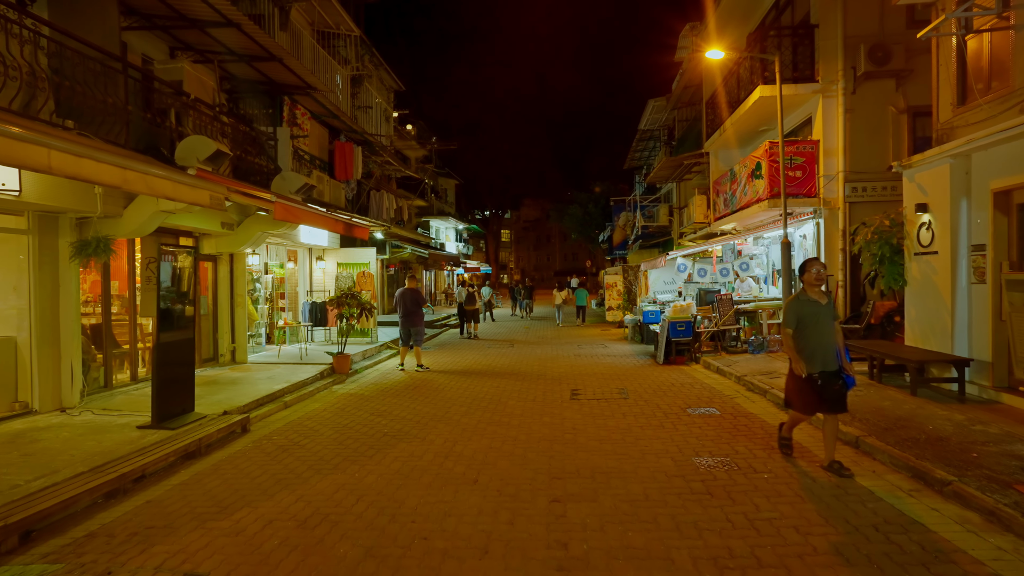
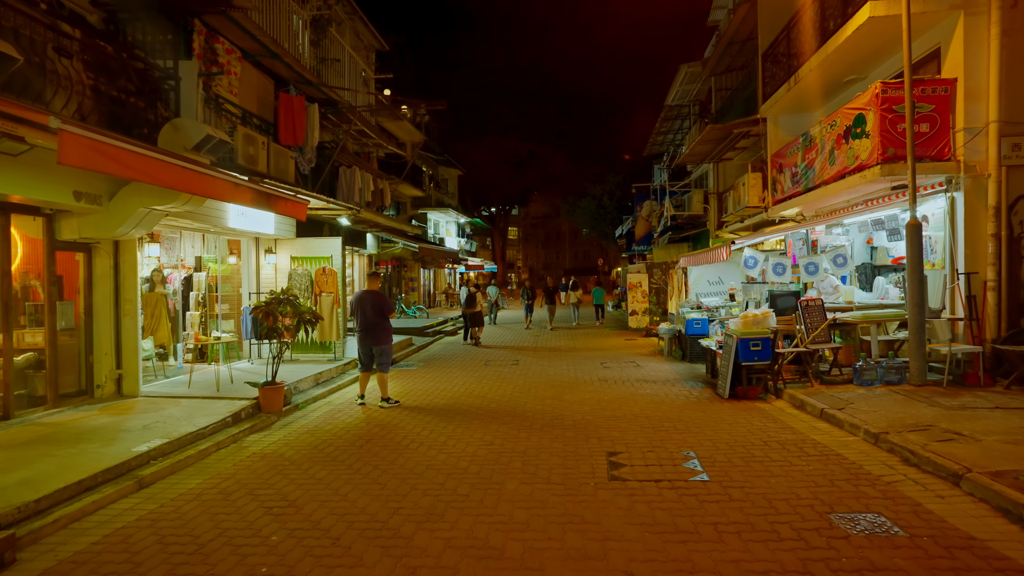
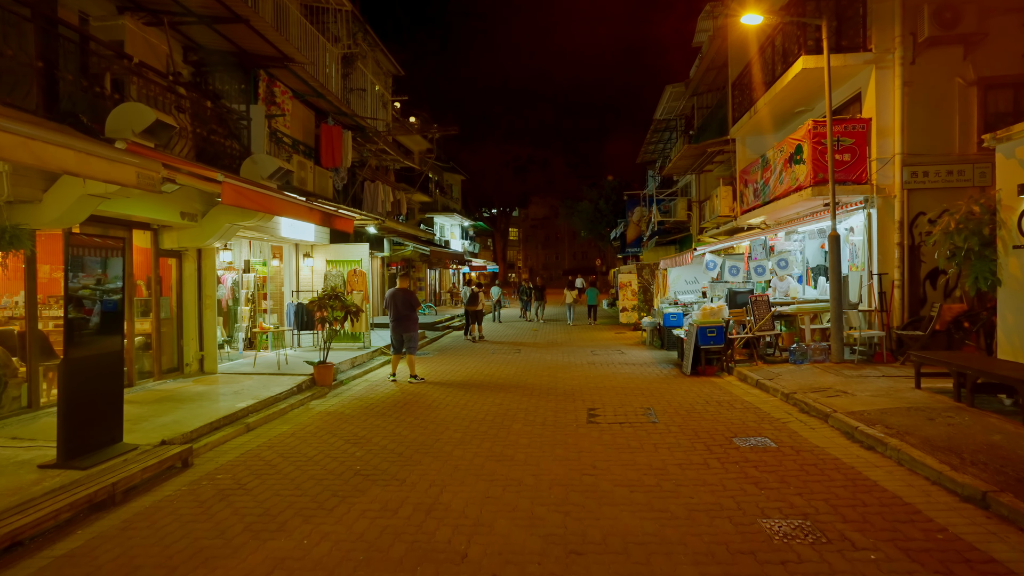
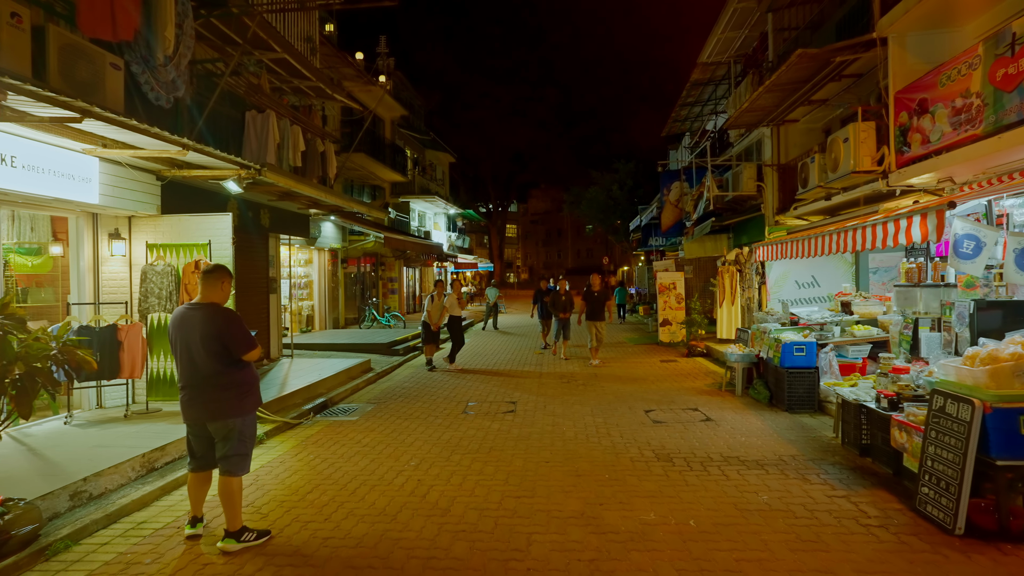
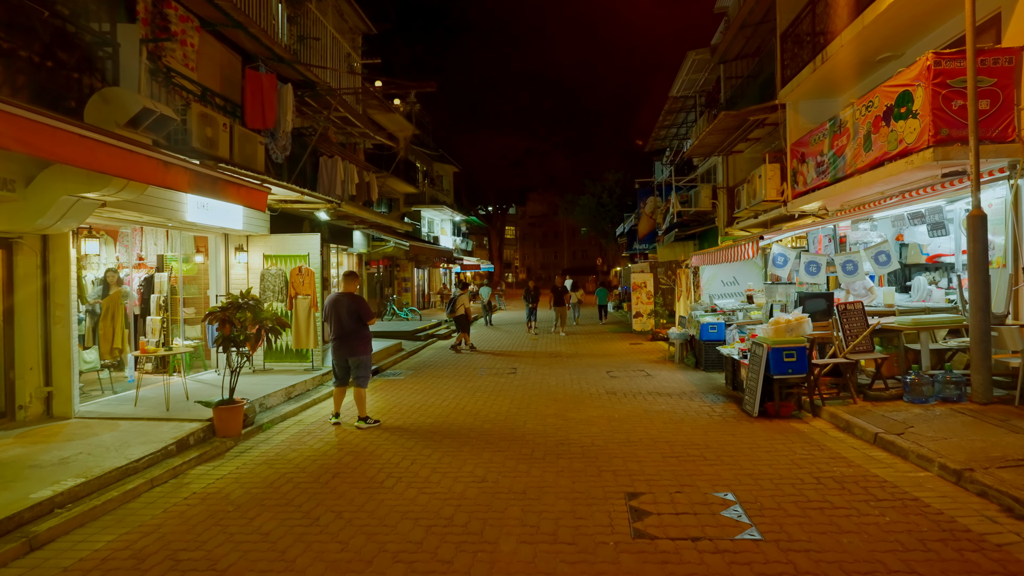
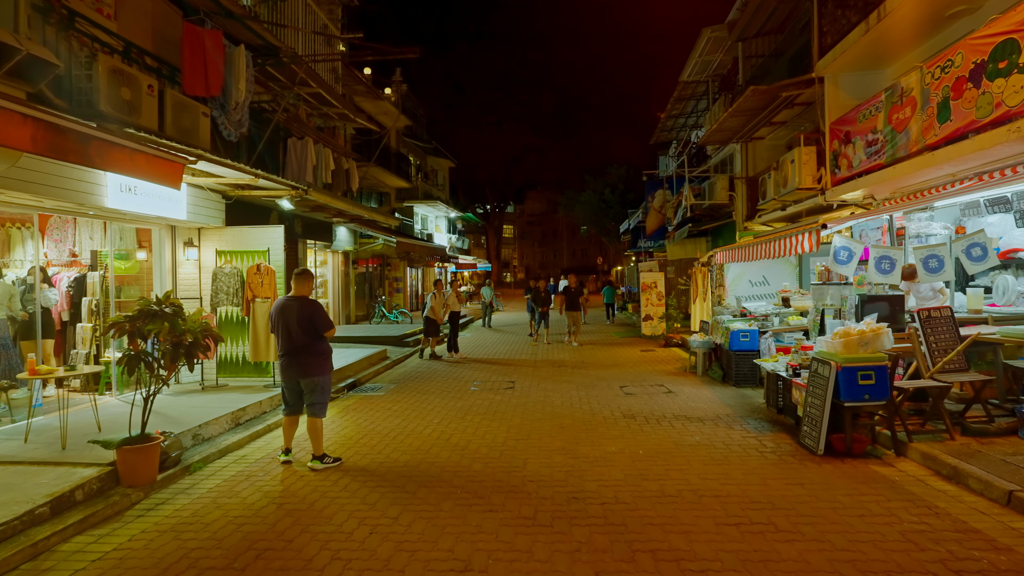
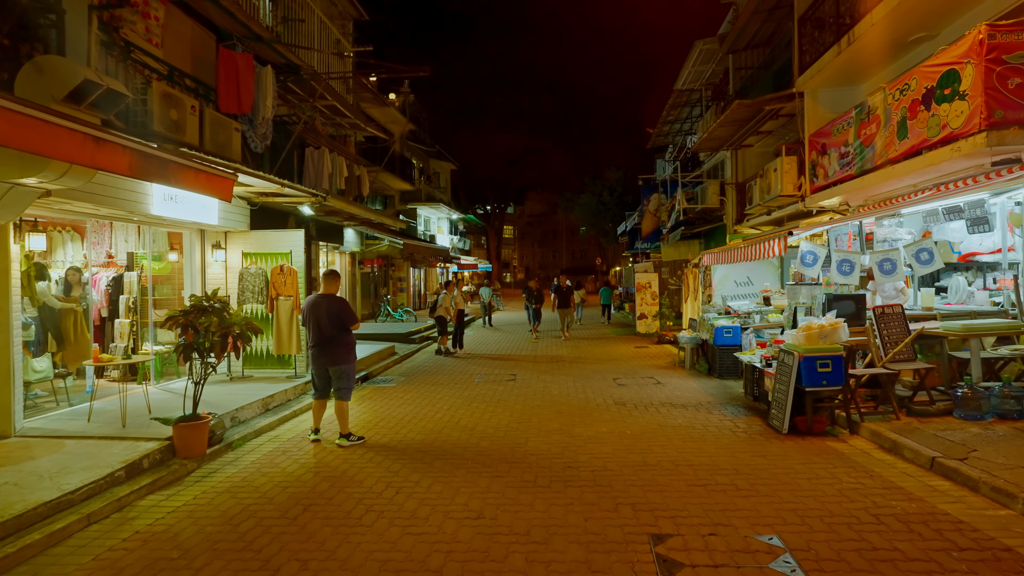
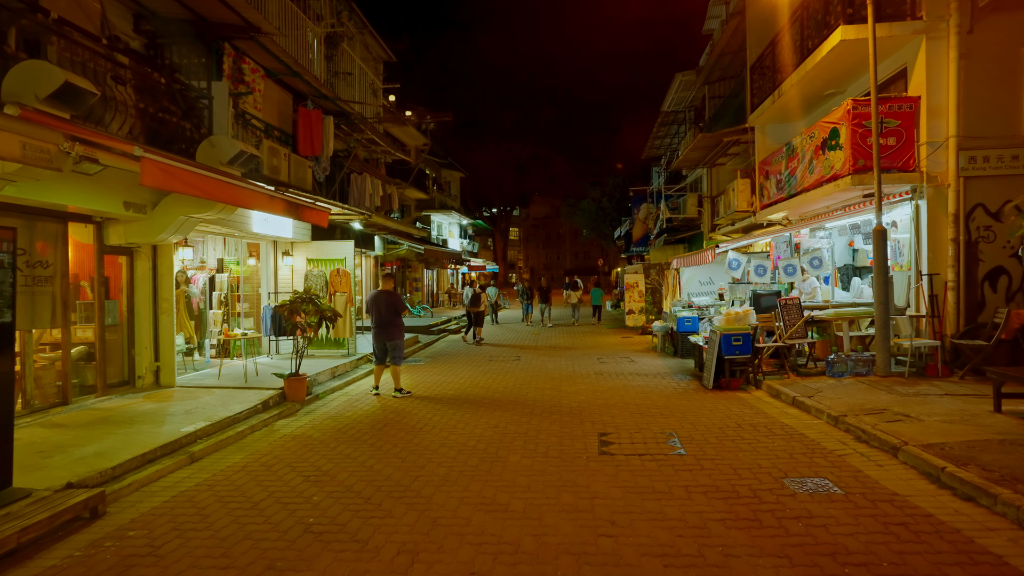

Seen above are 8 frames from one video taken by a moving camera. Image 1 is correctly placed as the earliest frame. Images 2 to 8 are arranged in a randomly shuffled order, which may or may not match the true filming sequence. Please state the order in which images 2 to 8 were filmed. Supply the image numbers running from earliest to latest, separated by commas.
3, 8, 2, 5, 7, 6, 4
